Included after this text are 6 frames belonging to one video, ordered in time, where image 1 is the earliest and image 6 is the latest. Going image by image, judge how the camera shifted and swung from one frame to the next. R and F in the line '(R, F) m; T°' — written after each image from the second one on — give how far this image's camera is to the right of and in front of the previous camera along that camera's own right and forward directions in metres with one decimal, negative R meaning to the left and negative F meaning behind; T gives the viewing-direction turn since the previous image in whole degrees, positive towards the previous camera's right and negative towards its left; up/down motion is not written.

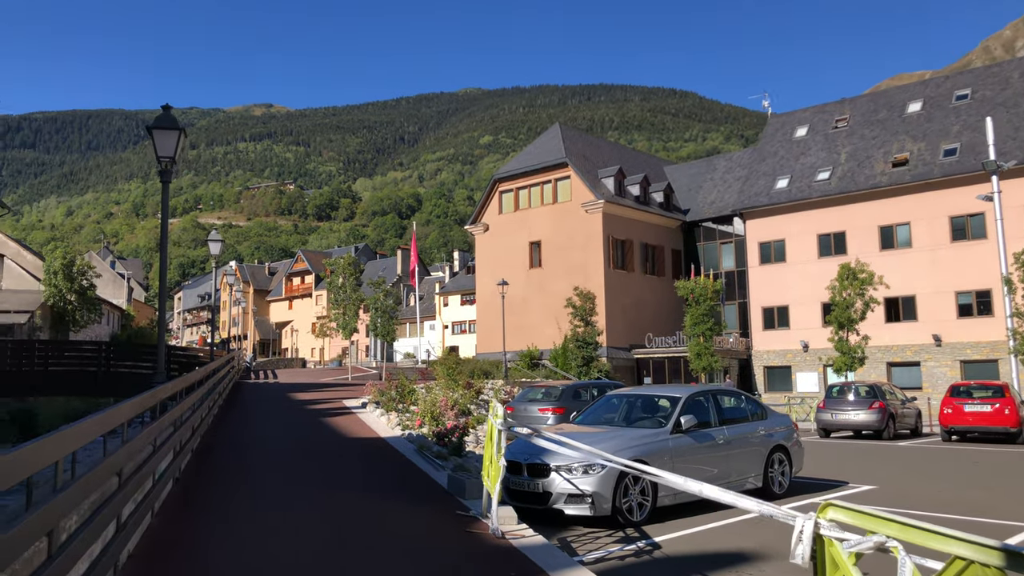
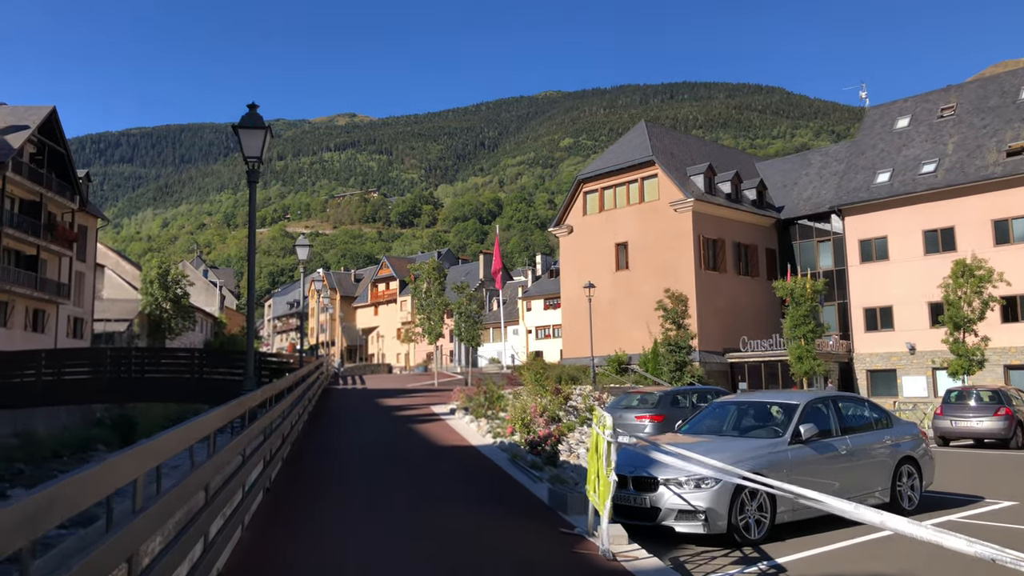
(-0.2, +0.6) m; -5°
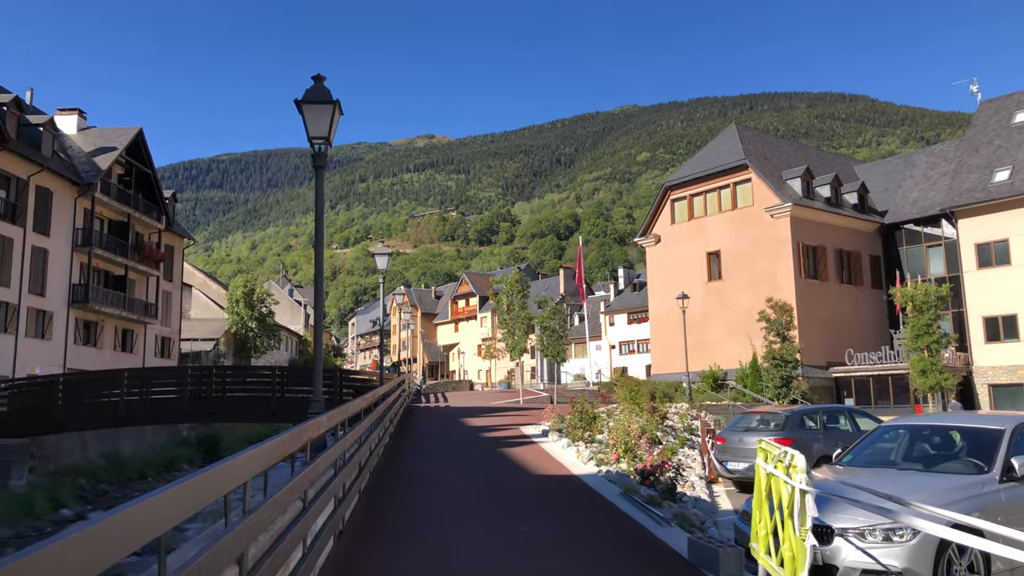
(-0.3, +1.3) m; -5°
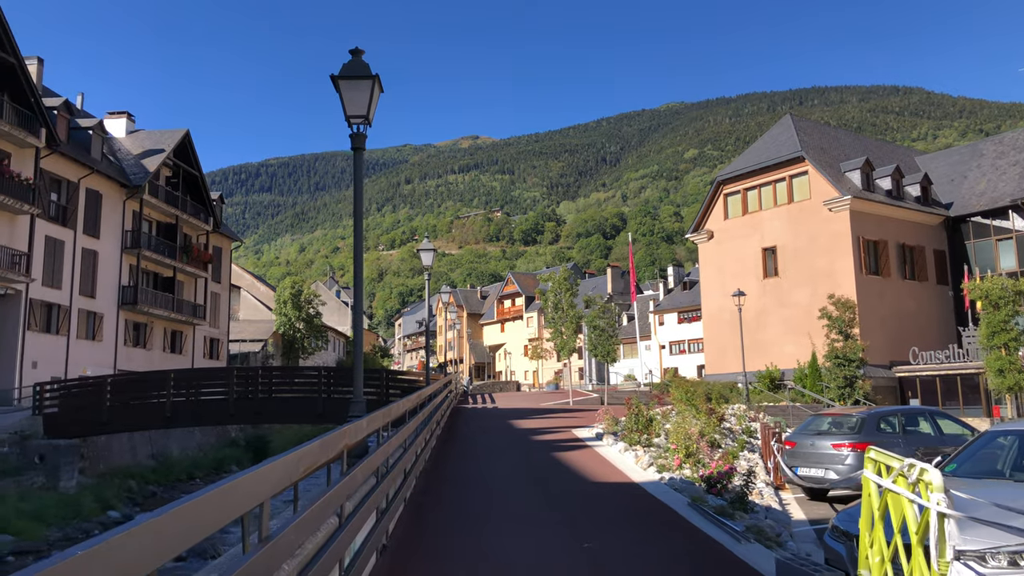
(-0.1, +0.7) m; -3°
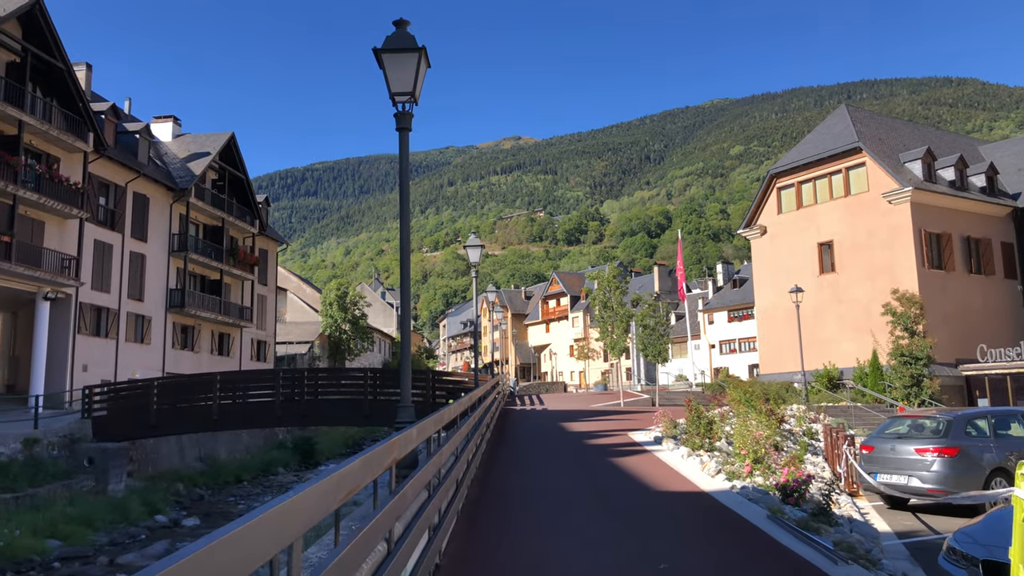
(-0.1, +0.6) m; -3°
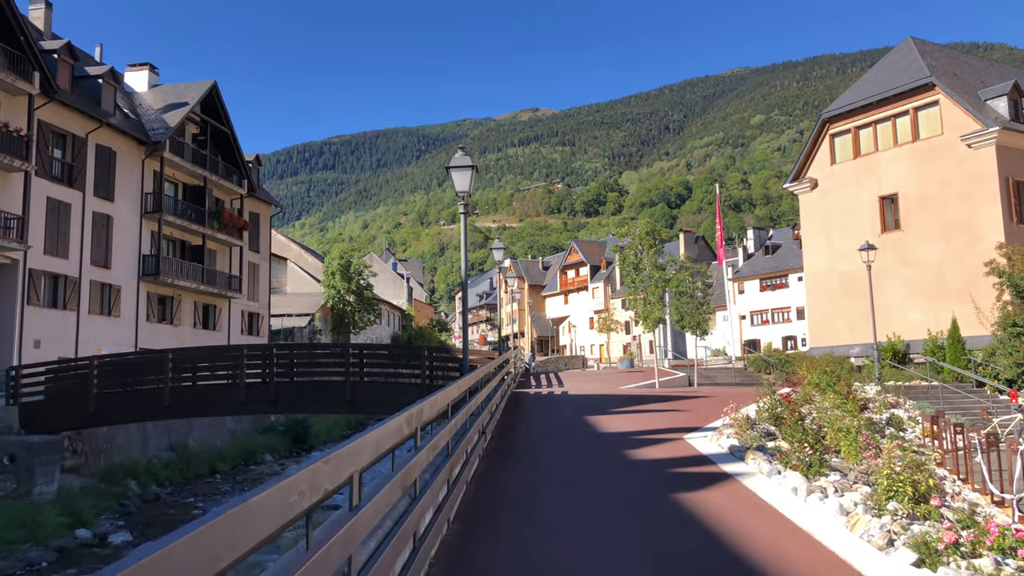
(+0.1, +4.1) m; -1°
